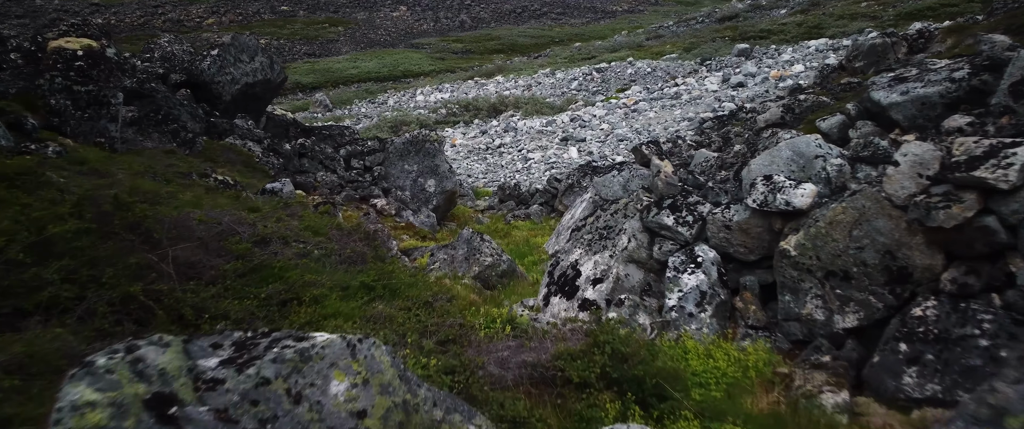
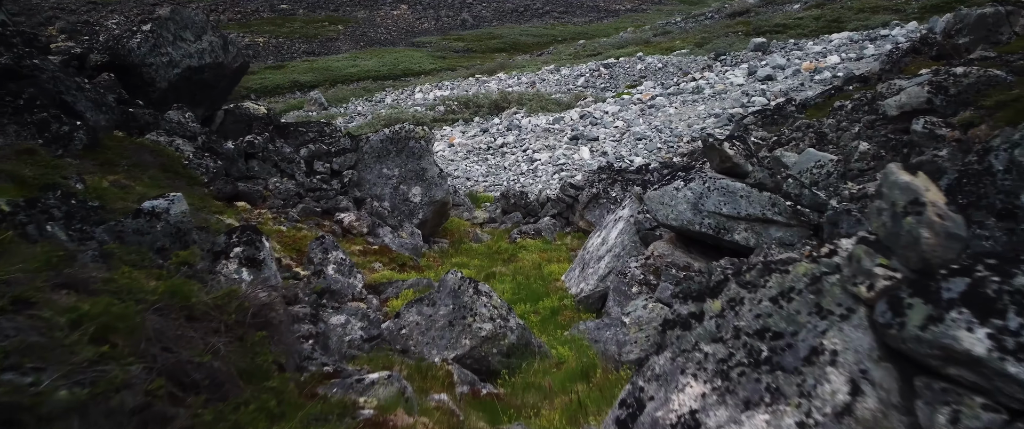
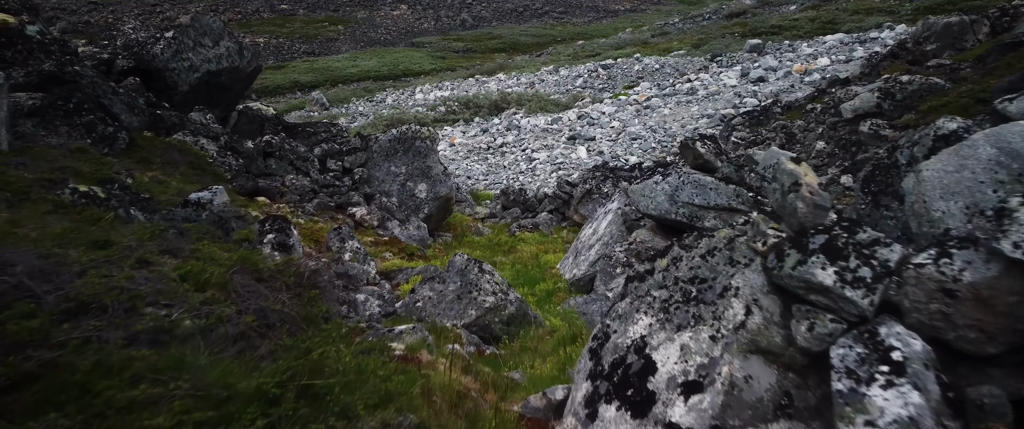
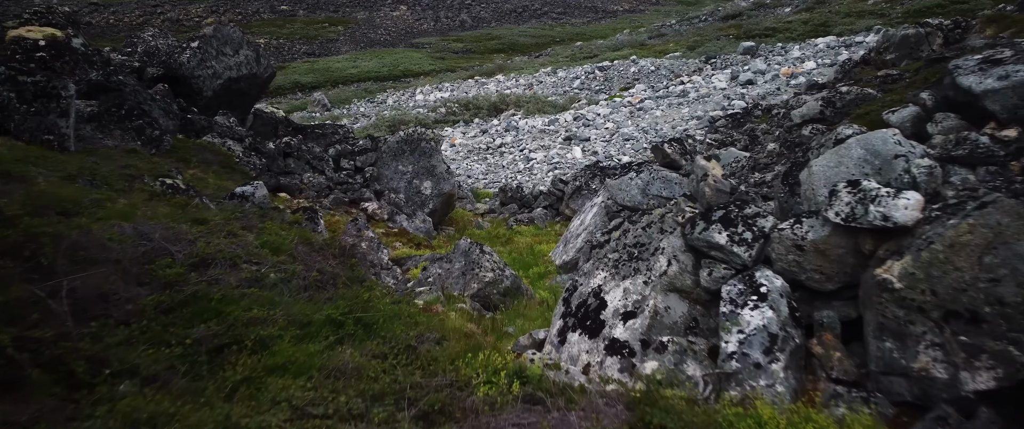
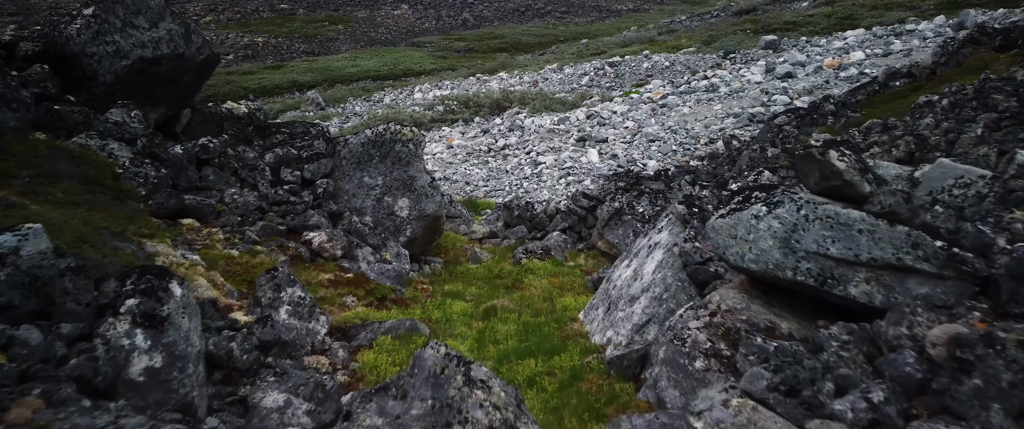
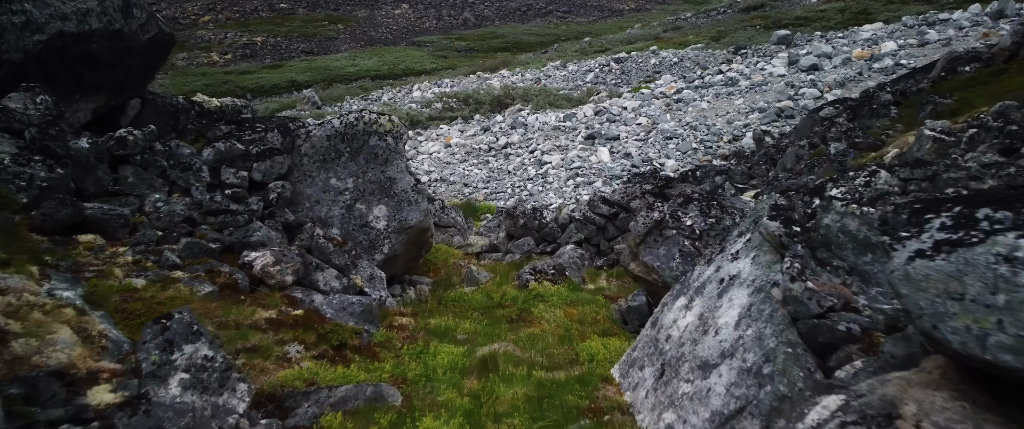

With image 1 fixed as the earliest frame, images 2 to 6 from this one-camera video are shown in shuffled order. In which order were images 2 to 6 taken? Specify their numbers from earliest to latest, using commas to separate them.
4, 3, 2, 5, 6
